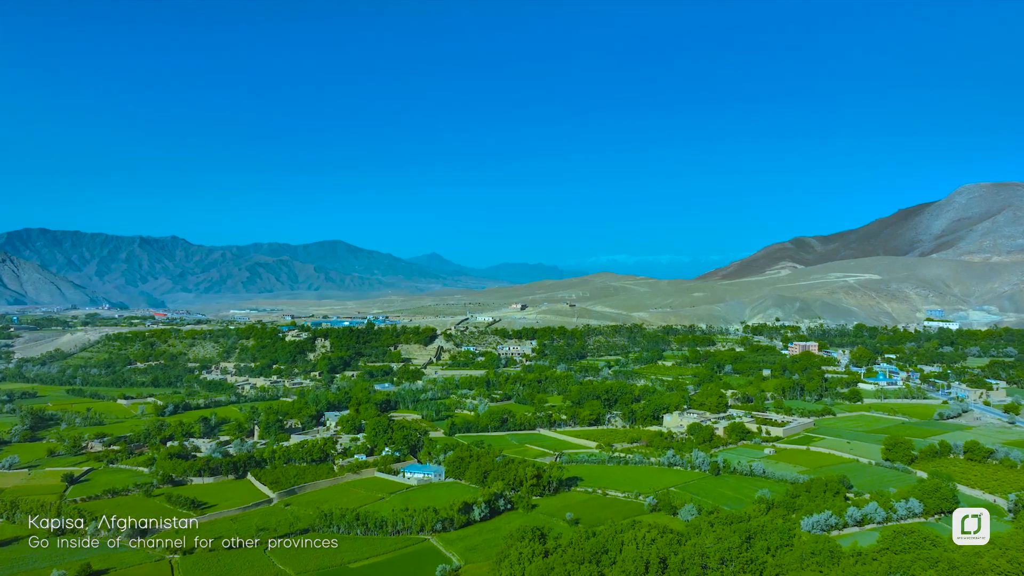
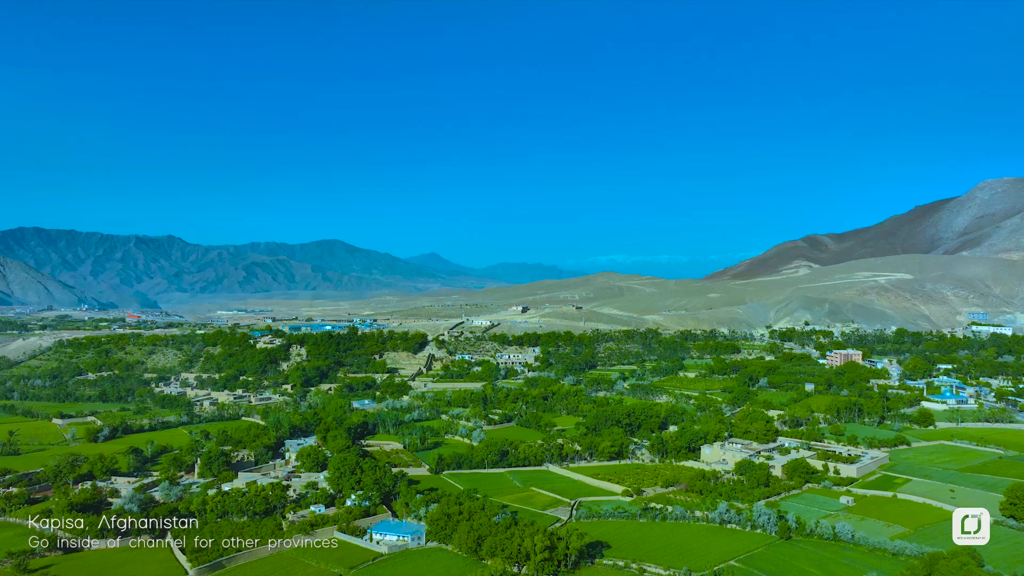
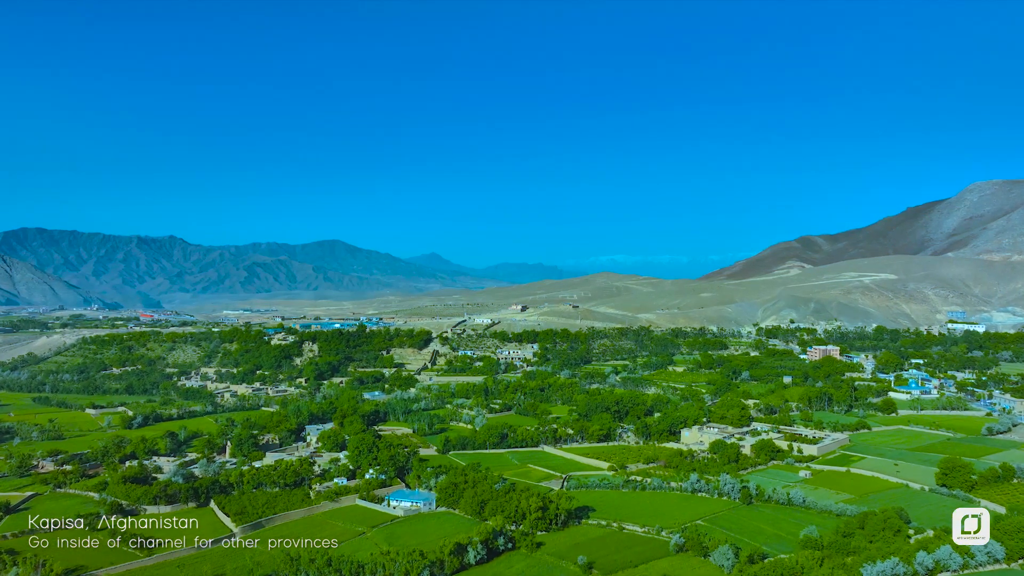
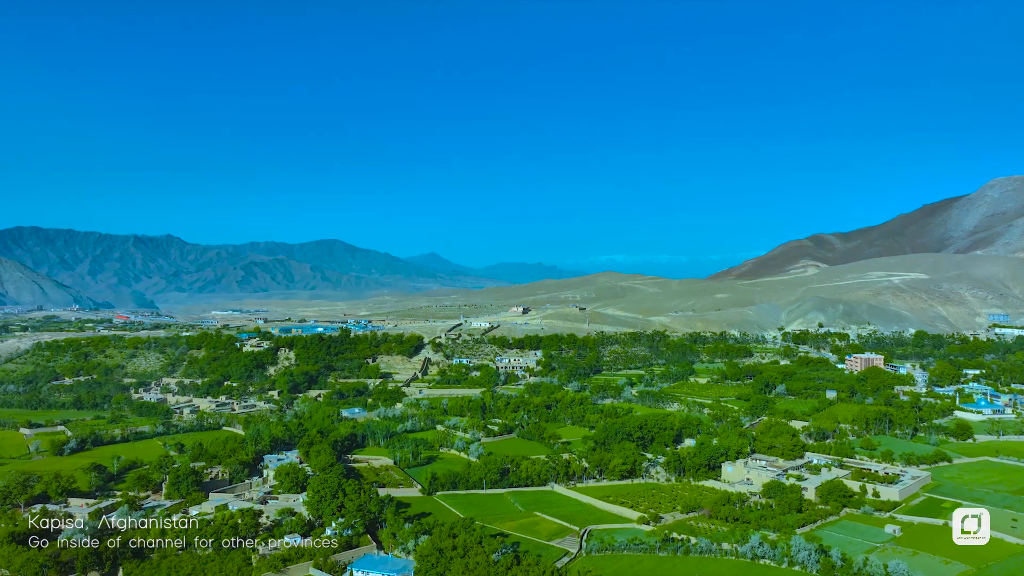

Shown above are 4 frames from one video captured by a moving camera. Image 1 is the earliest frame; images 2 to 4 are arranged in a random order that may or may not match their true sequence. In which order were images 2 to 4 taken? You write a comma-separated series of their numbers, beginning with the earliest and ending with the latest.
3, 2, 4
